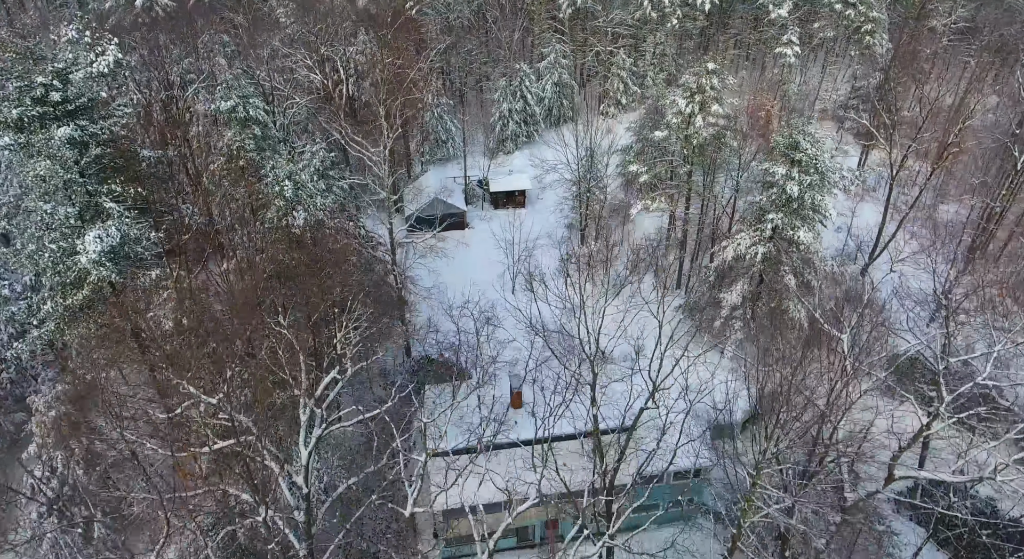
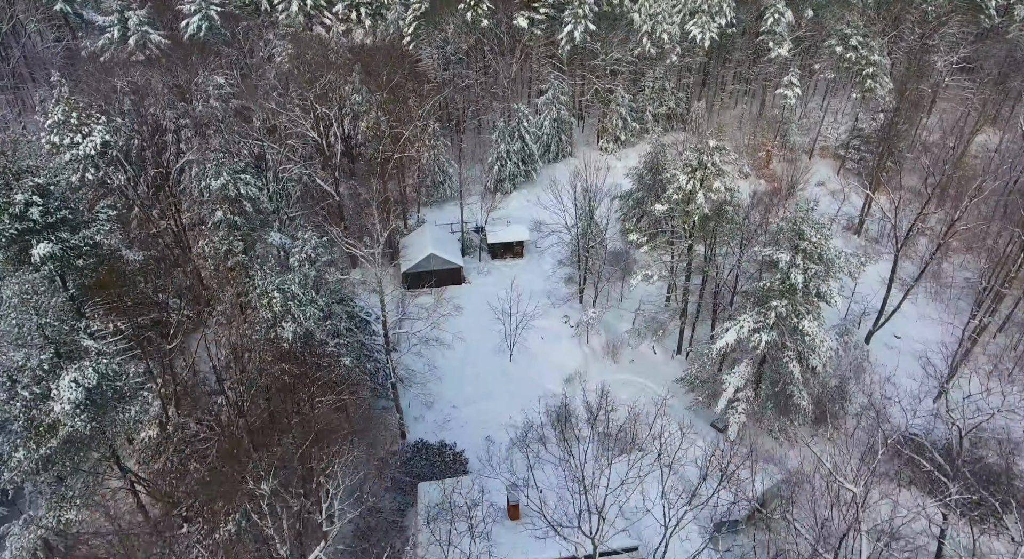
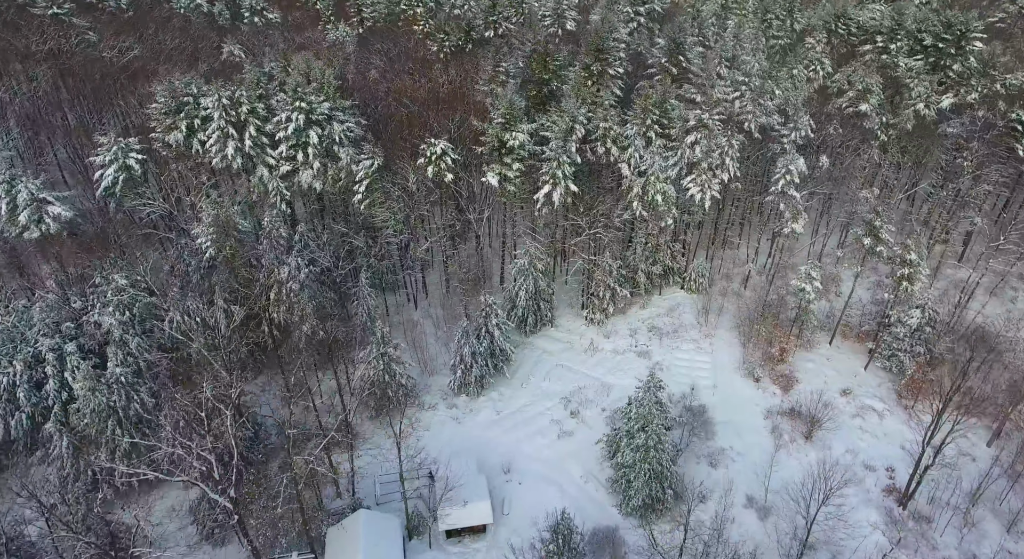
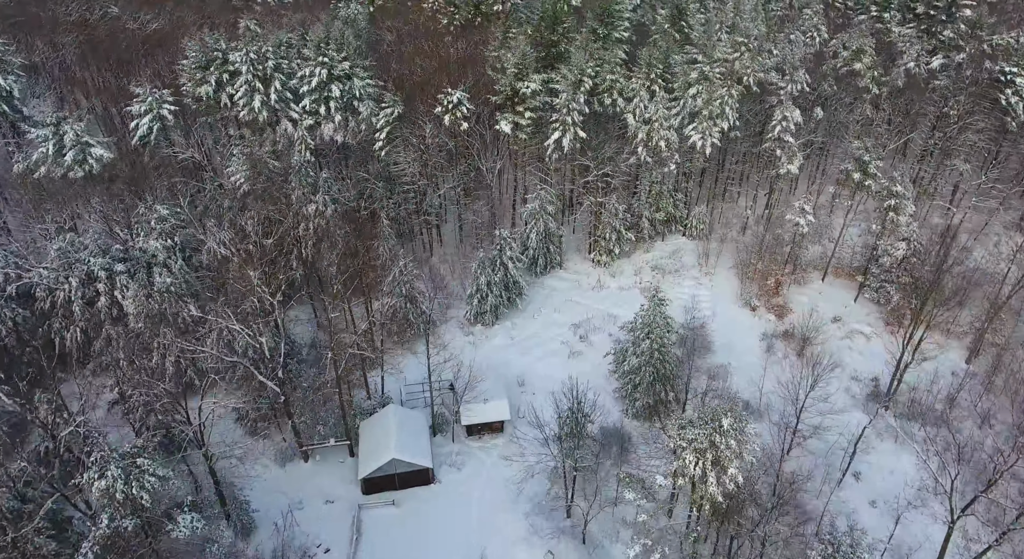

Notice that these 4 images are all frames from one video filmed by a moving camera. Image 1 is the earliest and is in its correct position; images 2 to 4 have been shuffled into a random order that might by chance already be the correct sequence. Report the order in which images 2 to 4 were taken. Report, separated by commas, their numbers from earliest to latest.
2, 4, 3
